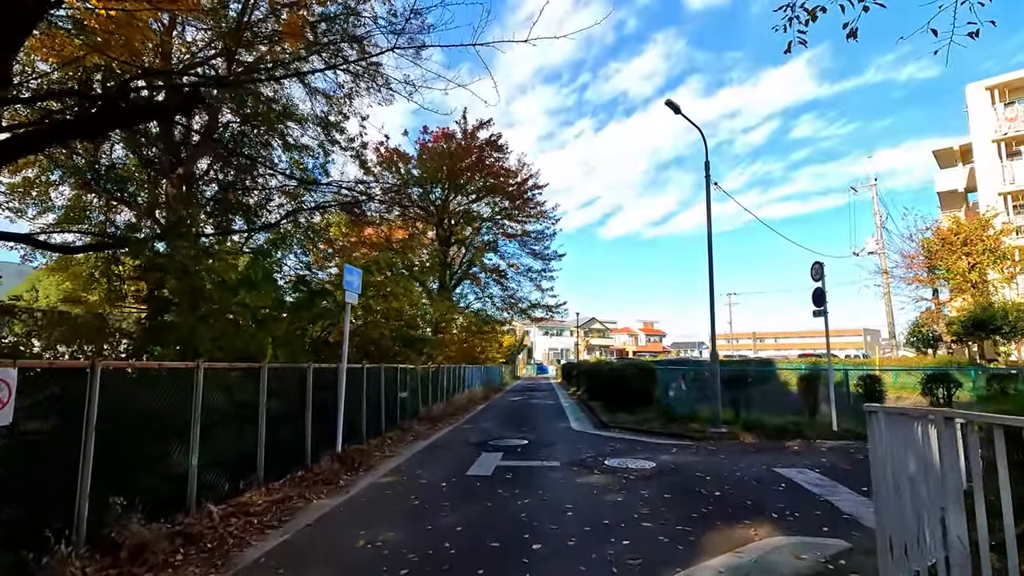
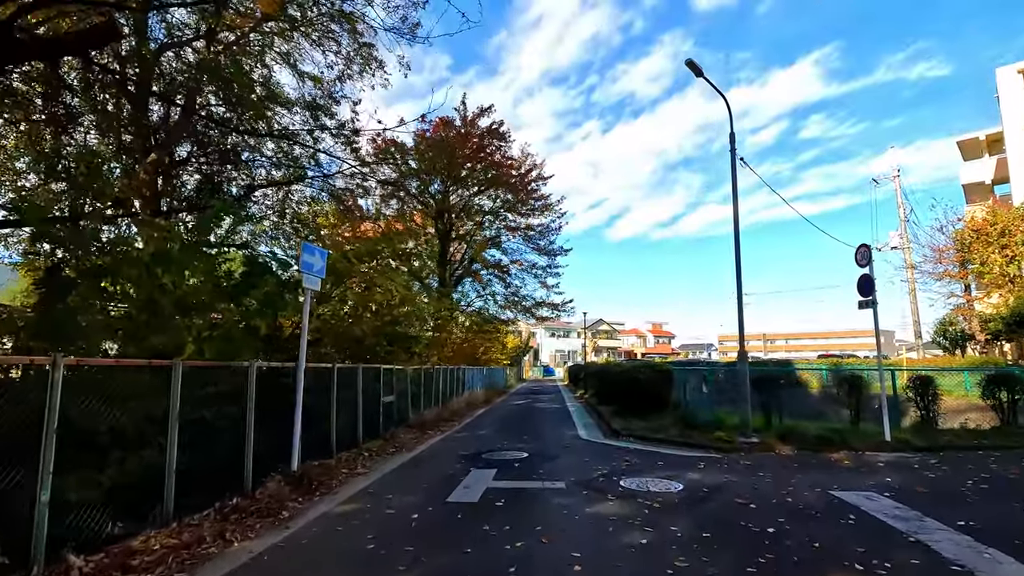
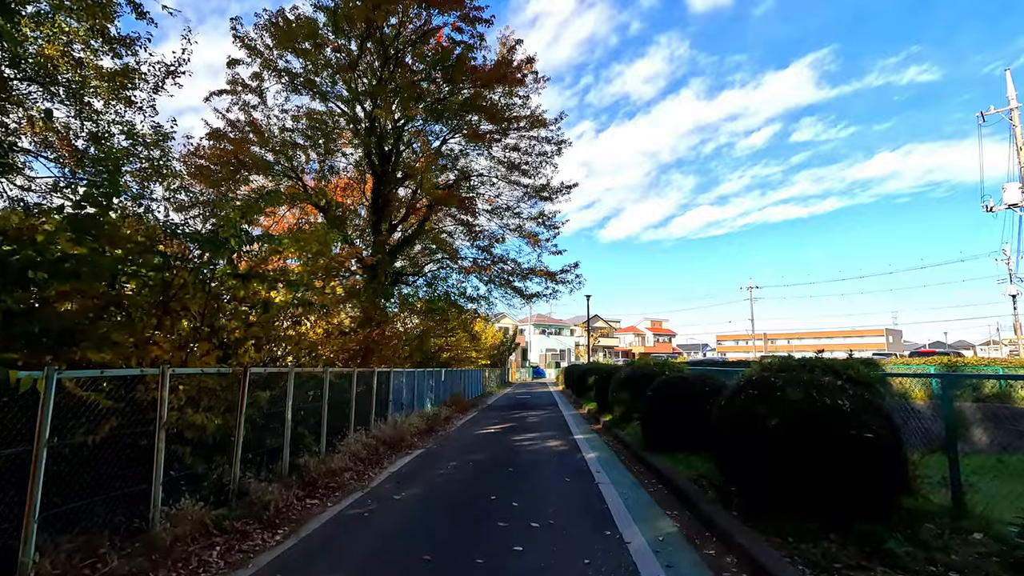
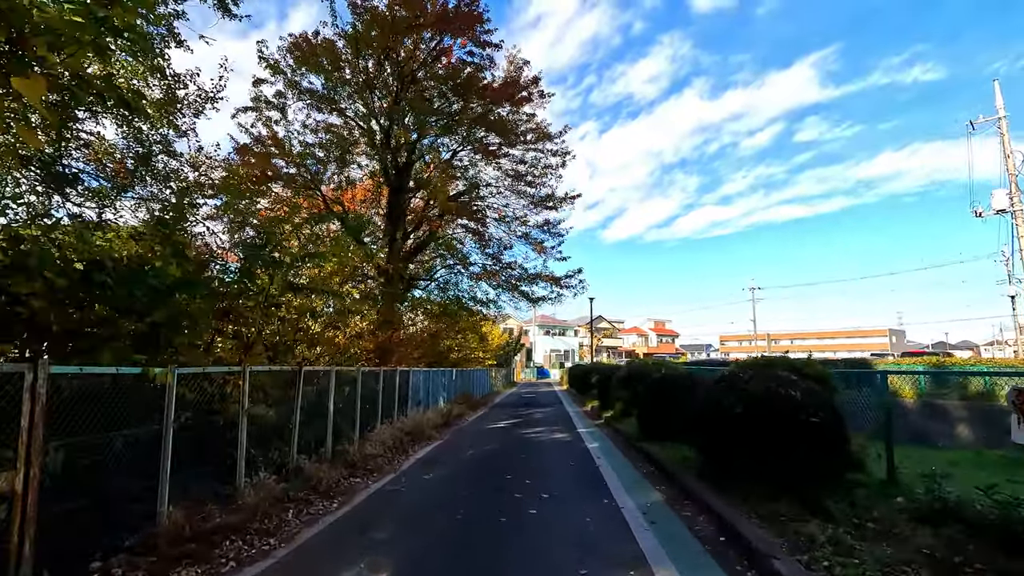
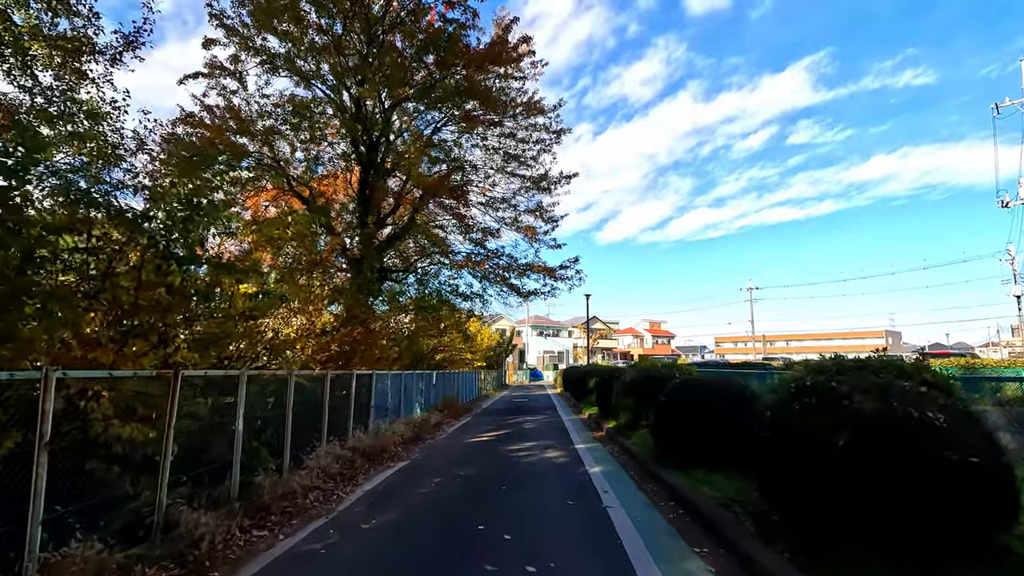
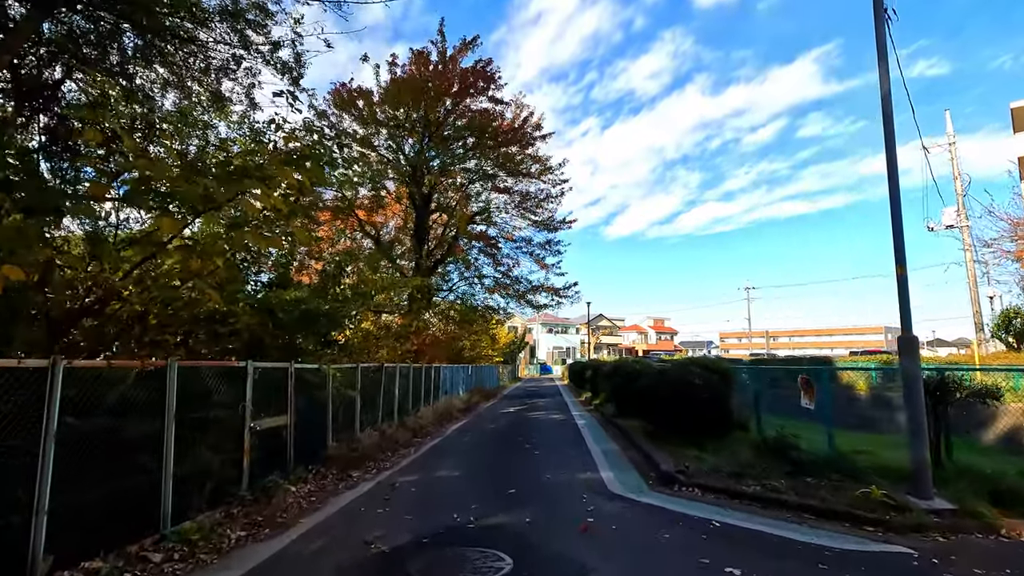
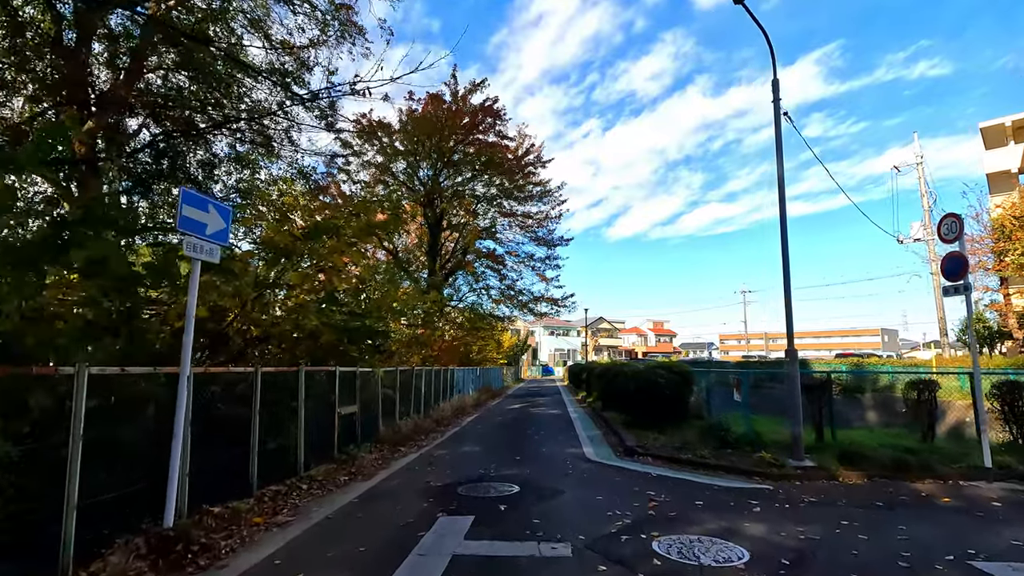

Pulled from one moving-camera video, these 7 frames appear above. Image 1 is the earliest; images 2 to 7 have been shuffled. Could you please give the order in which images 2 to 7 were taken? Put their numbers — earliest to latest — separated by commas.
2, 7, 6, 4, 3, 5
